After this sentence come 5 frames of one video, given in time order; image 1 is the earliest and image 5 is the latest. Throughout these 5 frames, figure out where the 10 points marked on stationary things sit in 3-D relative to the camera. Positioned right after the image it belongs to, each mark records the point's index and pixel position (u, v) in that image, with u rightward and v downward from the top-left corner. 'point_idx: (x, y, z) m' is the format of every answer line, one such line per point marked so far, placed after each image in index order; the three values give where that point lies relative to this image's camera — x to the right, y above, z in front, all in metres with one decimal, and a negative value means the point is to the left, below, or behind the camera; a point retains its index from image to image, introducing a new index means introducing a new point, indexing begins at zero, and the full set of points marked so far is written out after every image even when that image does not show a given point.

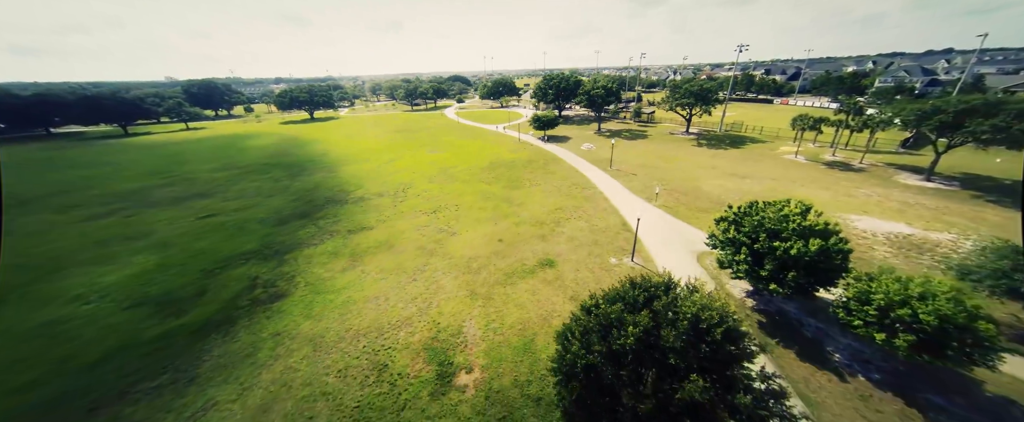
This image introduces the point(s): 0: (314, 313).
0: (-12.6, -6.4, +18.5) m
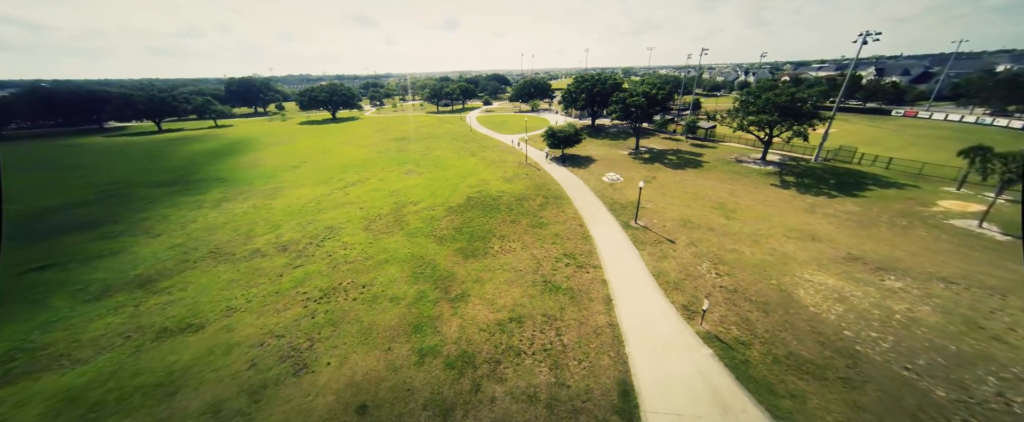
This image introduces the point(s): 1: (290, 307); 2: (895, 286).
0: (-19.5, -11.9, +7.4) m
1: (-14.8, -6.3, +19.5) m
2: (+25.0, -4.9, +19.1) m
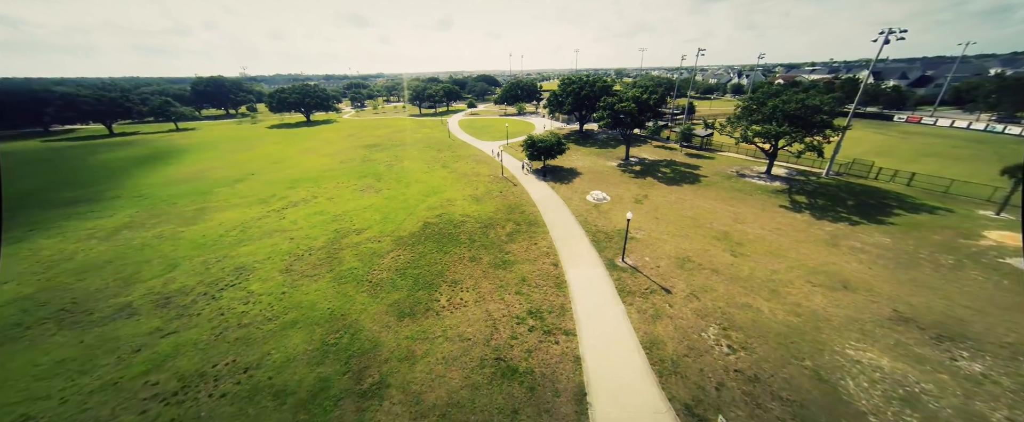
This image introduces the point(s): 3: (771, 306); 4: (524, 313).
0: (-22.4, -14.7, +1.2) m
1: (-17.9, -9.2, +13.5) m
2: (+21.9, -7.6, +13.8) m
3: (+16.1, -5.9, +18.1) m
4: (+0.8, -6.3, +18.7) m
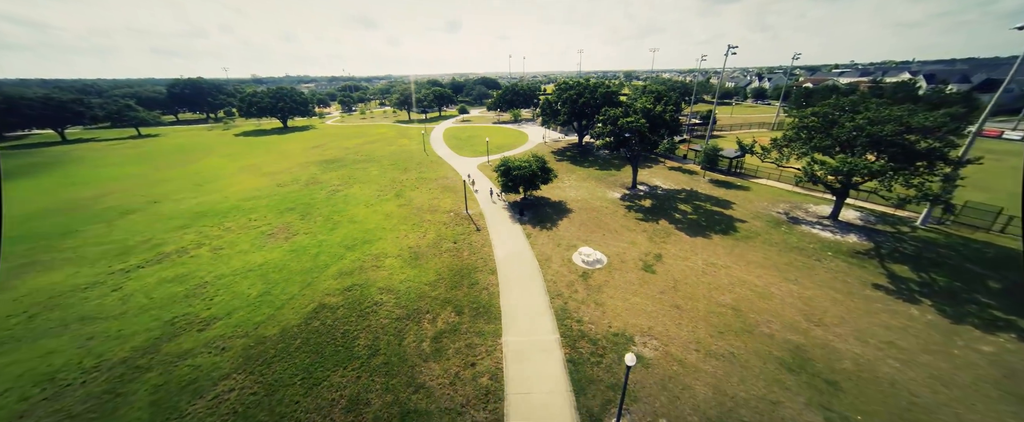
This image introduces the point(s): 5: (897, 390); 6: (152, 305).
0: (-27.4, -19.4, -8.9) m
1: (-22.5, -14.0, +3.3) m
2: (+17.3, -12.9, +2.6) m
3: (+11.6, -11.2, +7.1) m
4: (-3.6, -11.5, +8.1) m
5: (+17.7, -8.1, +13.4) m
6: (-23.9, -6.2, +19.6) m
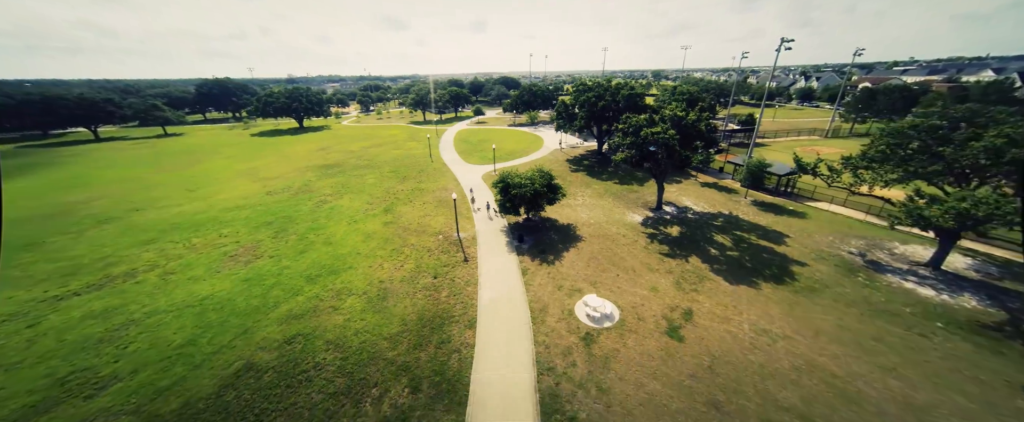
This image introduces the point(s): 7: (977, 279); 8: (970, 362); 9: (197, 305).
0: (-31.0, -20.9, -11.7) m
1: (-25.1, -15.6, 0.0) m
2: (+14.5, -15.8, -3.4) m
3: (+9.2, -13.8, +1.5) m
4: (-5.9, -13.7, +3.5) m
5: (+15.8, -11.0, +7.3) m
6: (-25.2, -7.8, +16.4) m
7: (+30.8, -4.4, +19.4) m
8: (+22.5, -7.4, +14.4) m
9: (-20.8, -6.3, +19.6) m
